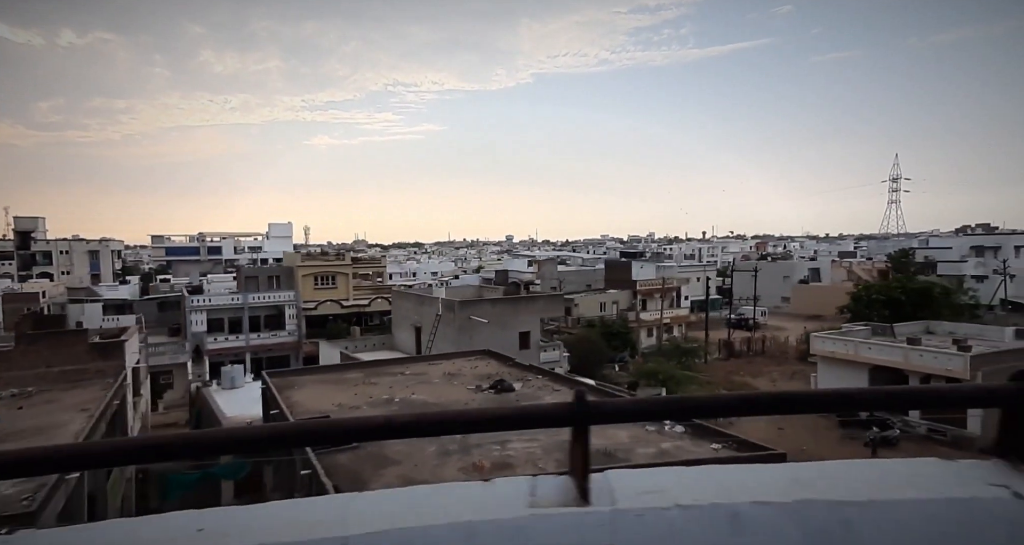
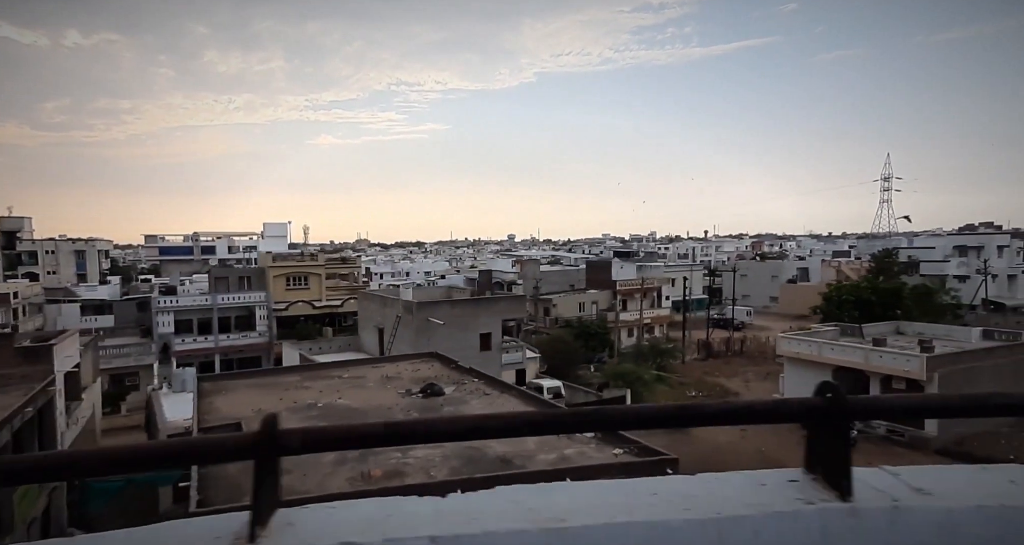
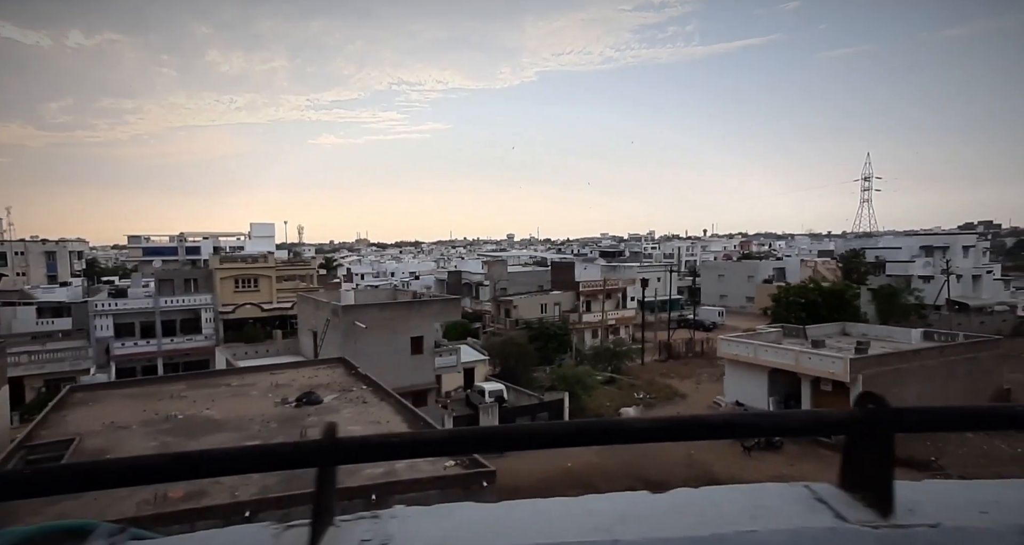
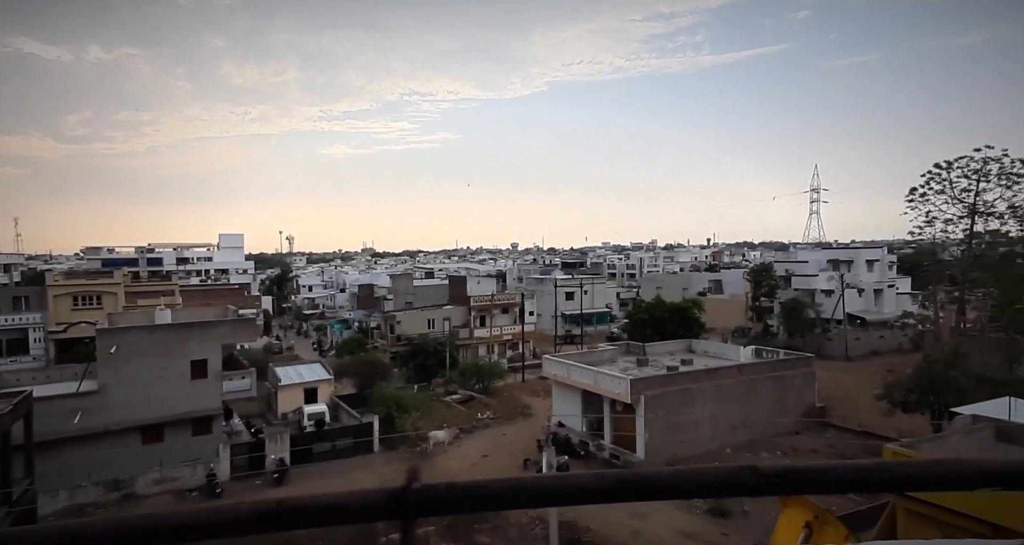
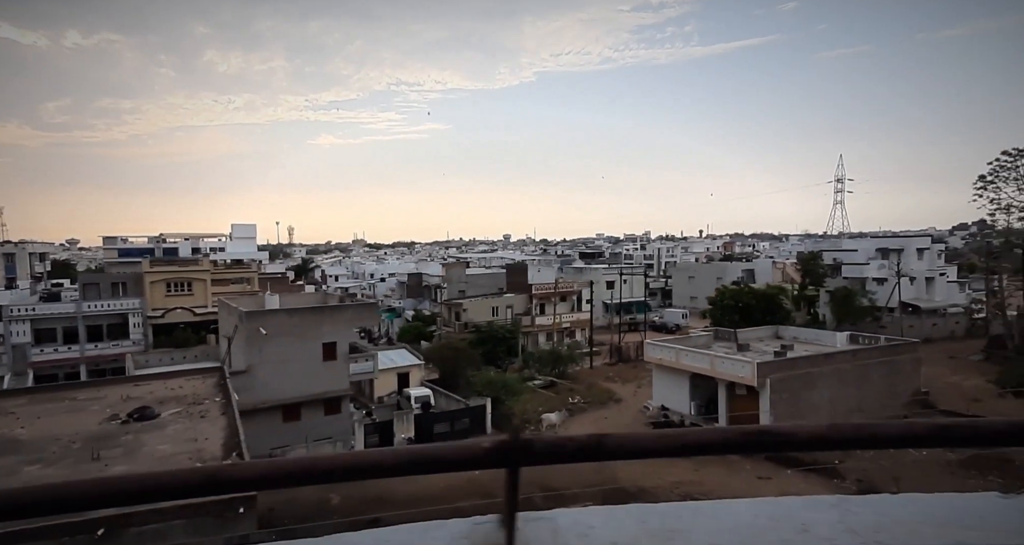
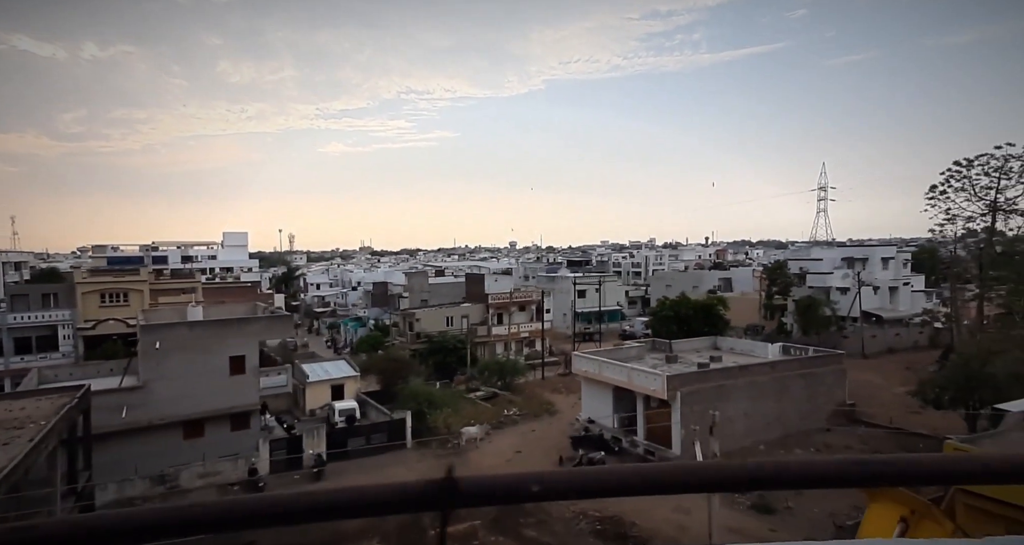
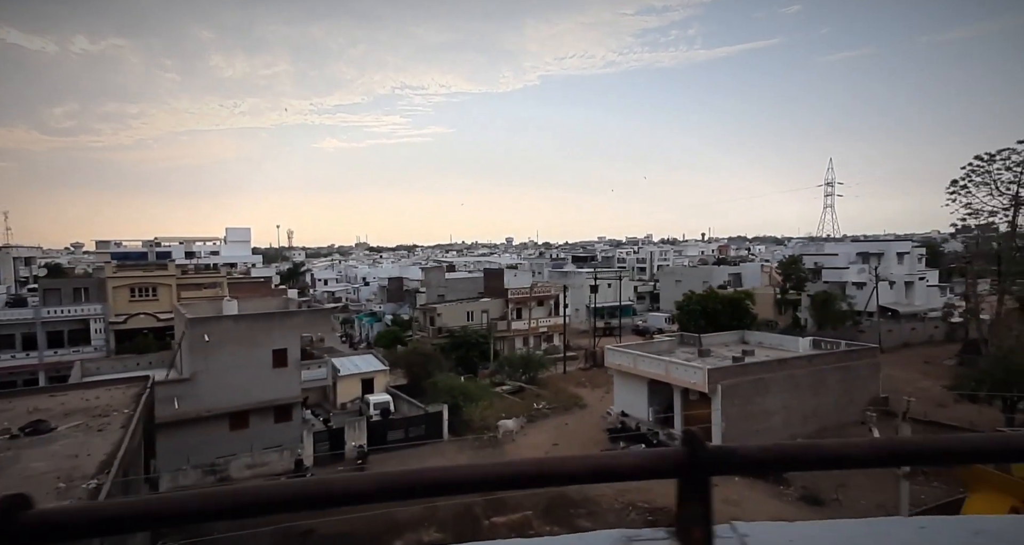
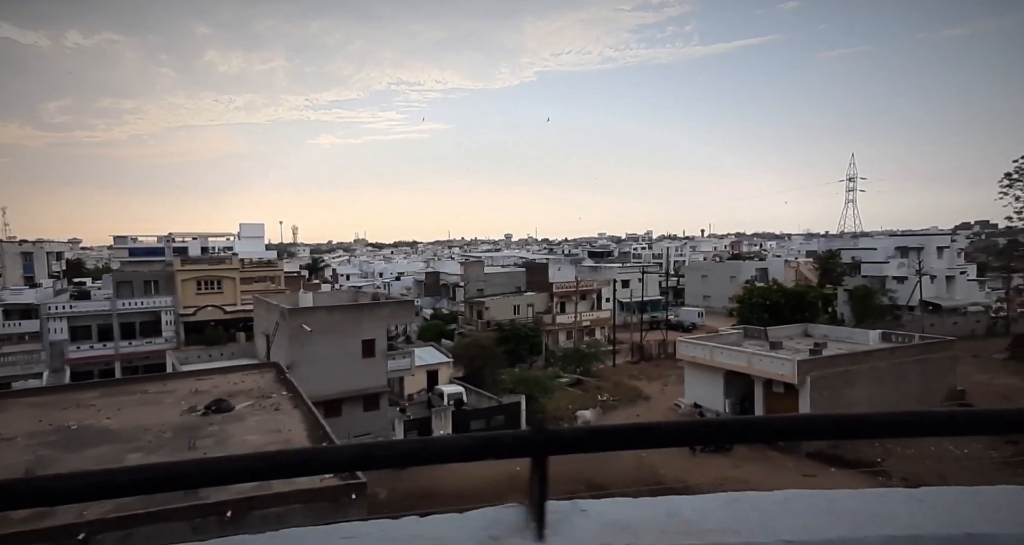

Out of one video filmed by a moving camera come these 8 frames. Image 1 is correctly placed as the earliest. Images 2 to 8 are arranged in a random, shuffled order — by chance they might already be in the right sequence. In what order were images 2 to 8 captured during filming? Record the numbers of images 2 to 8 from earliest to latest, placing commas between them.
2, 3, 8, 5, 7, 6, 4
